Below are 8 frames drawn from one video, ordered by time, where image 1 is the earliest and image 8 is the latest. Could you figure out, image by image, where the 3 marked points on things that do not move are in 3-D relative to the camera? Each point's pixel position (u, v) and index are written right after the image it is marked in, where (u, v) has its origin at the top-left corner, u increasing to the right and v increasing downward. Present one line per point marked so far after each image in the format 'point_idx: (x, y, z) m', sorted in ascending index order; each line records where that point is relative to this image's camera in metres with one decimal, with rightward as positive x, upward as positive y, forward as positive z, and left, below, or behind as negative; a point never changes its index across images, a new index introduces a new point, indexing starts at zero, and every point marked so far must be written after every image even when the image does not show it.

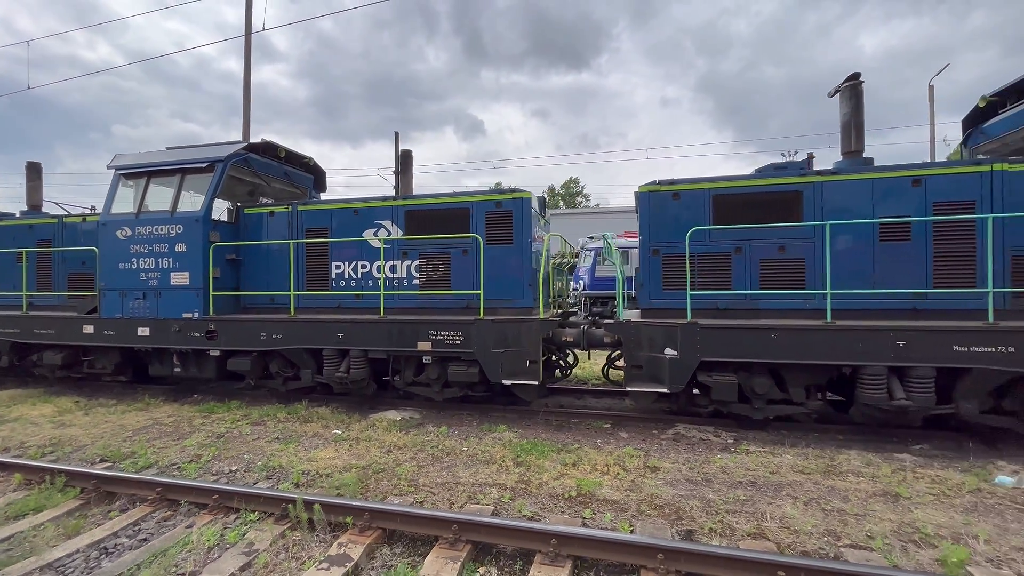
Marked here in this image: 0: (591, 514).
0: (+0.6, -1.7, +3.4) m
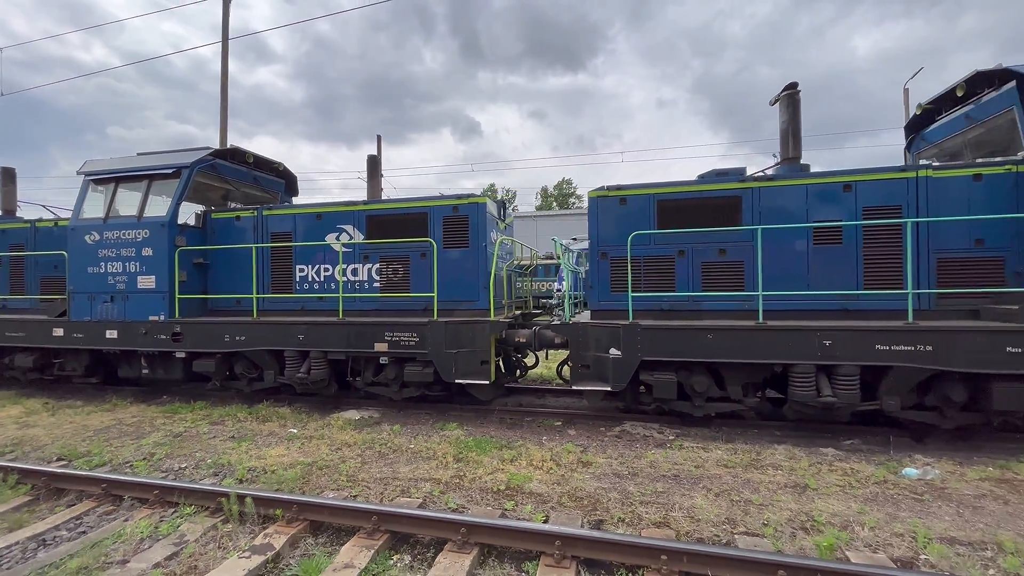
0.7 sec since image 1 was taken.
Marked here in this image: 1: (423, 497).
0: (0.0, -1.7, +3.5) m
1: (-0.7, -1.7, +3.7) m
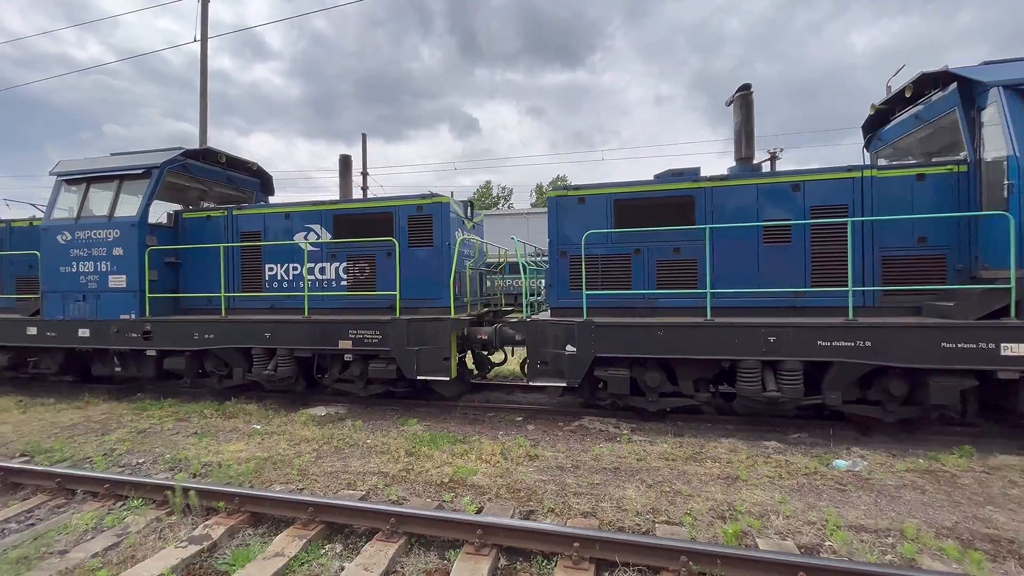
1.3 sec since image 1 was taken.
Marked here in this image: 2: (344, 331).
0: (-0.5, -1.7, +3.7) m
1: (-1.2, -1.7, +3.8) m
2: (-2.2, -0.6, +6.0) m
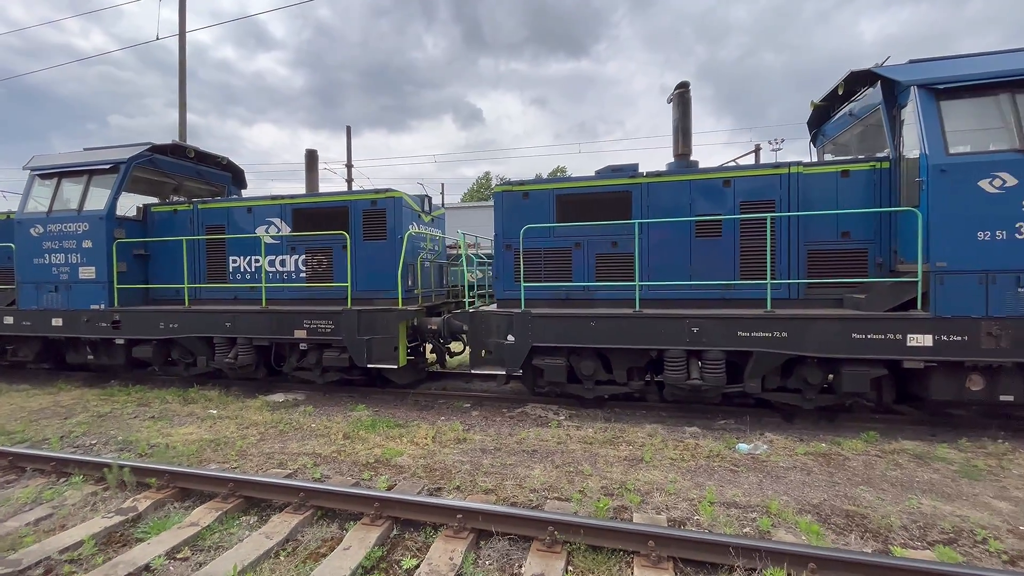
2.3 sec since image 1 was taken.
0: (-1.2, -1.6, +3.9) m
1: (-2.0, -1.6, +4.1) m
2: (-2.9, -0.5, +6.3) m
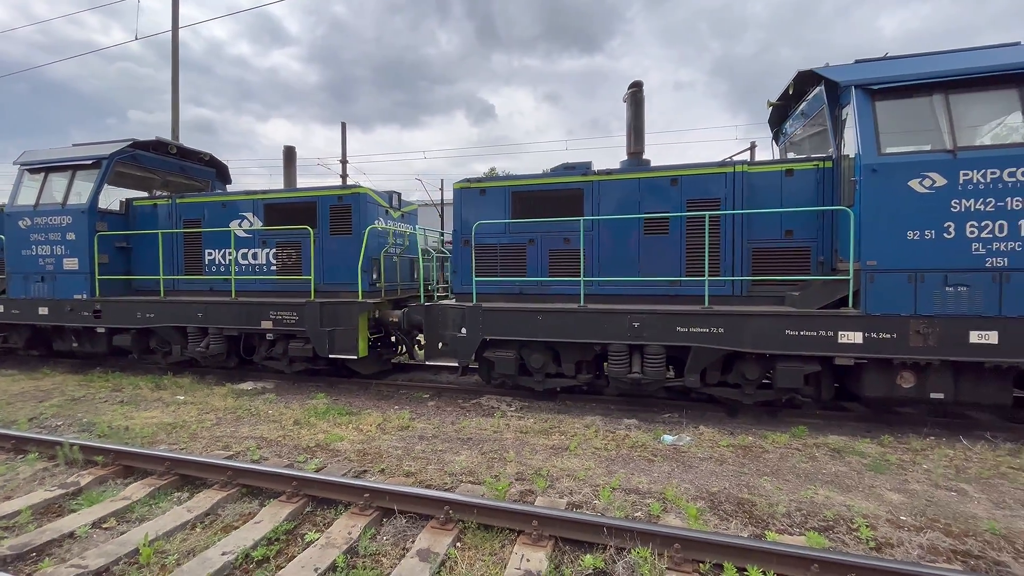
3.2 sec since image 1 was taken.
0: (-1.9, -1.6, +4.1) m
1: (-2.6, -1.6, +4.3) m
2: (-3.5, -0.4, +6.5) m
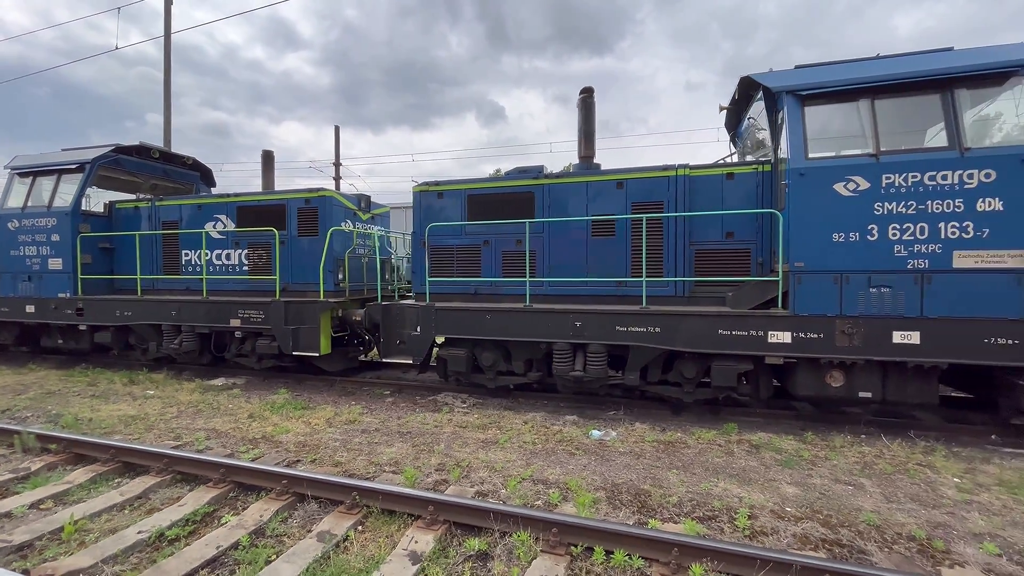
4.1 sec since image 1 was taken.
0: (-2.6, -1.5, +4.3) m
1: (-3.3, -1.5, +4.6) m
2: (-4.1, -0.3, +6.8) m
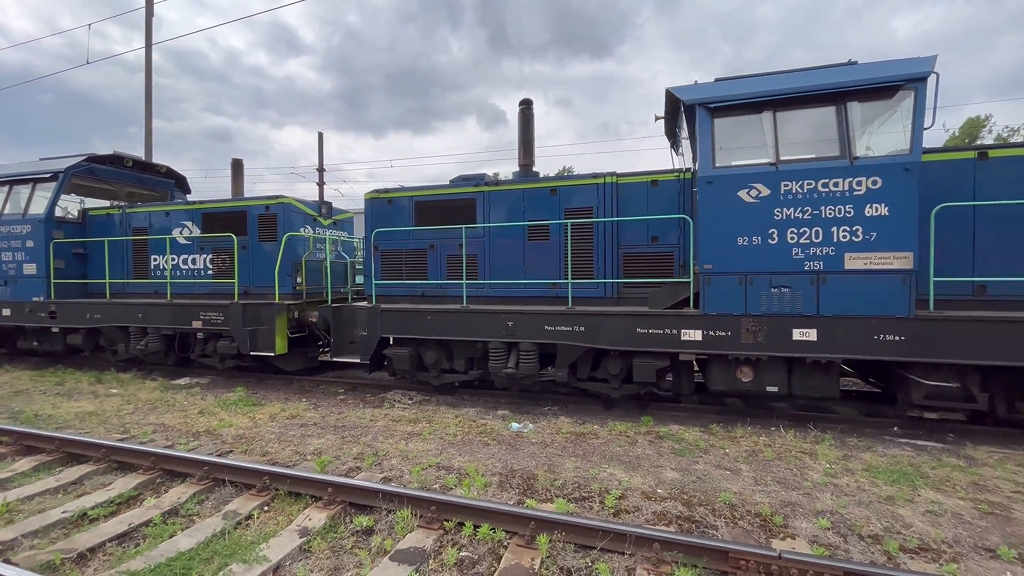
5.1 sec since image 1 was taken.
0: (-3.3, -1.6, +4.6) m
1: (-4.1, -1.6, +4.9) m
2: (-4.9, -0.4, +7.1) m
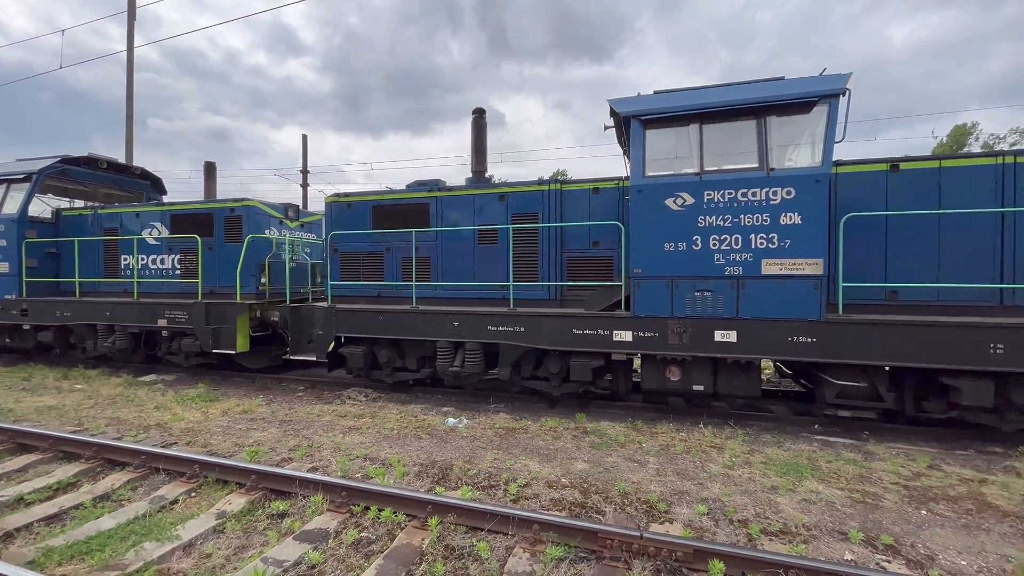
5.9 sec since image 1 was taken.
0: (-4.0, -1.6, +4.9) m
1: (-4.8, -1.6, +5.1) m
2: (-5.6, -0.4, +7.3) m
